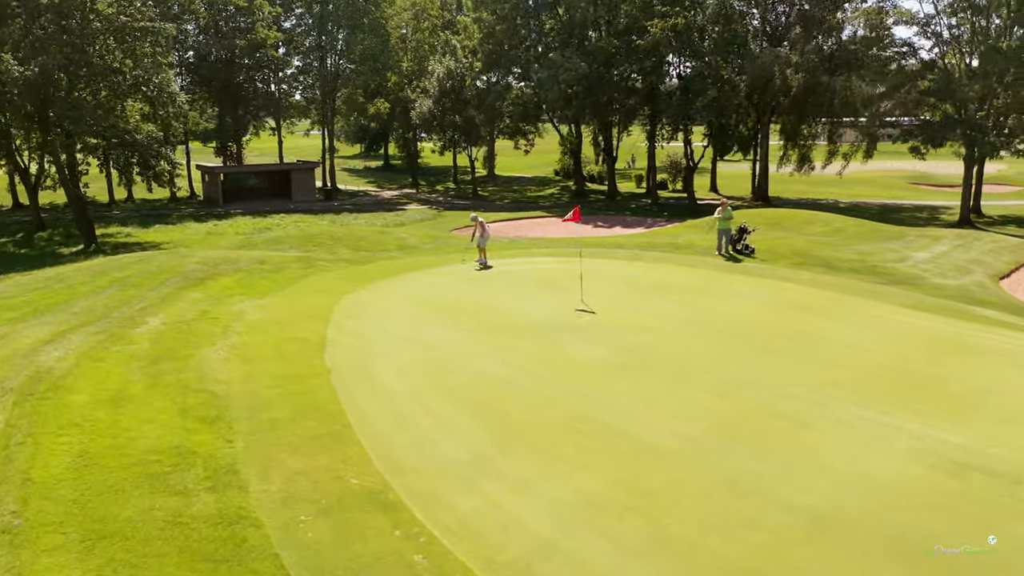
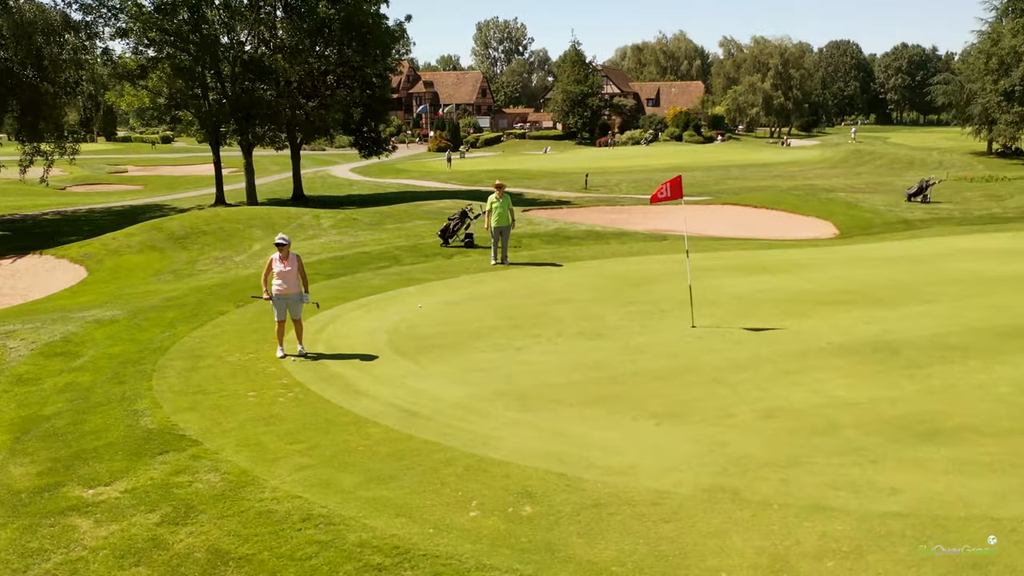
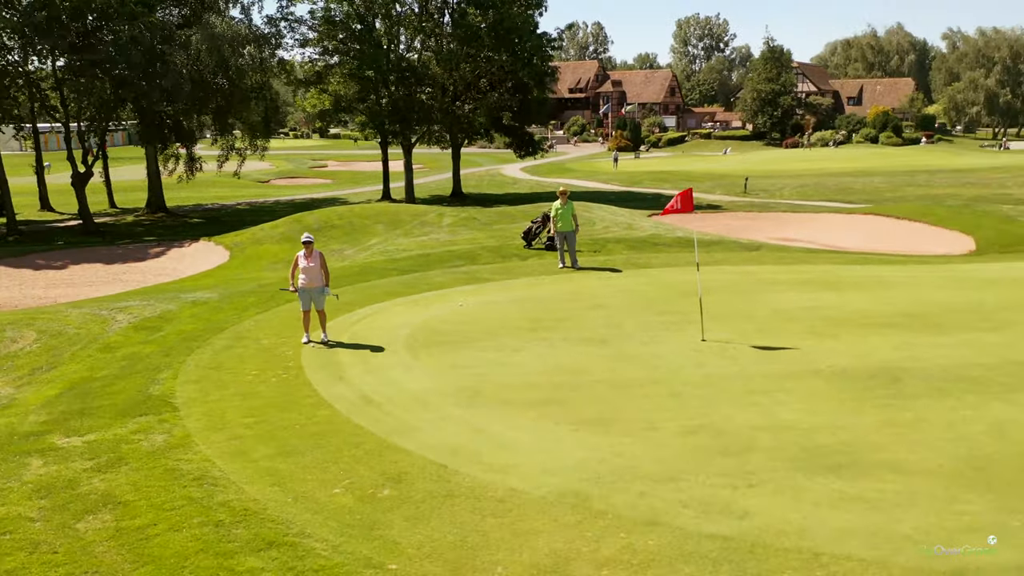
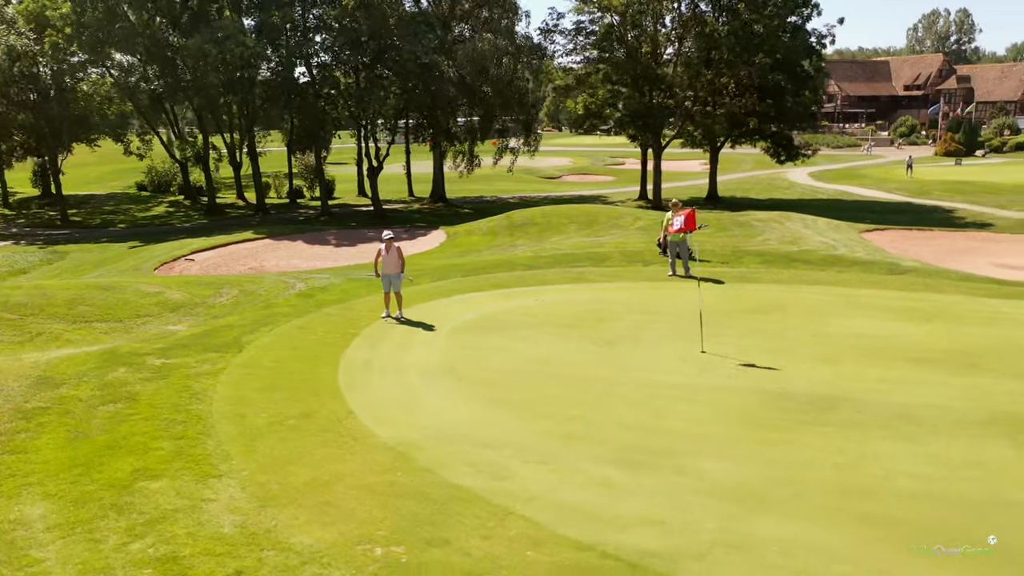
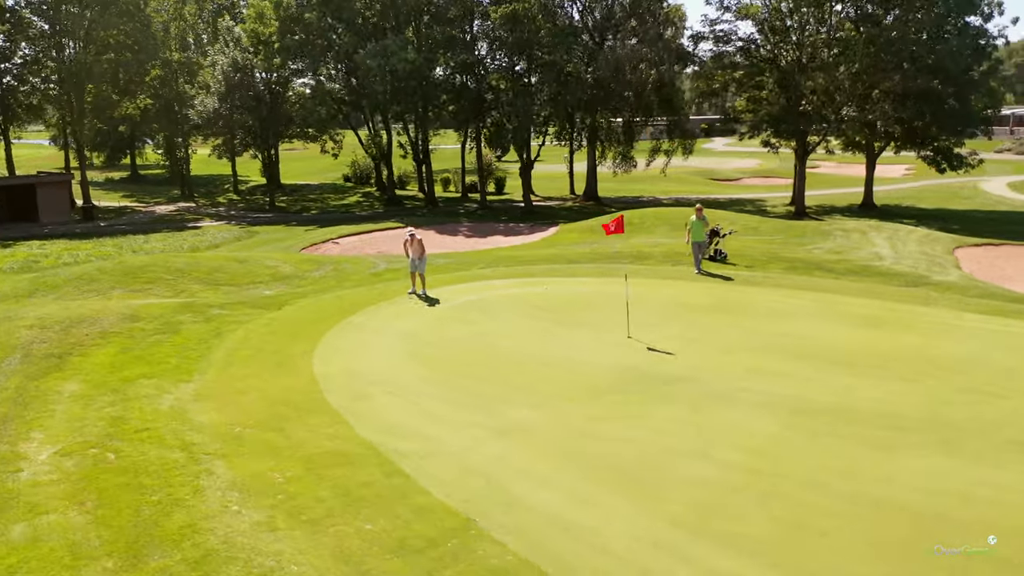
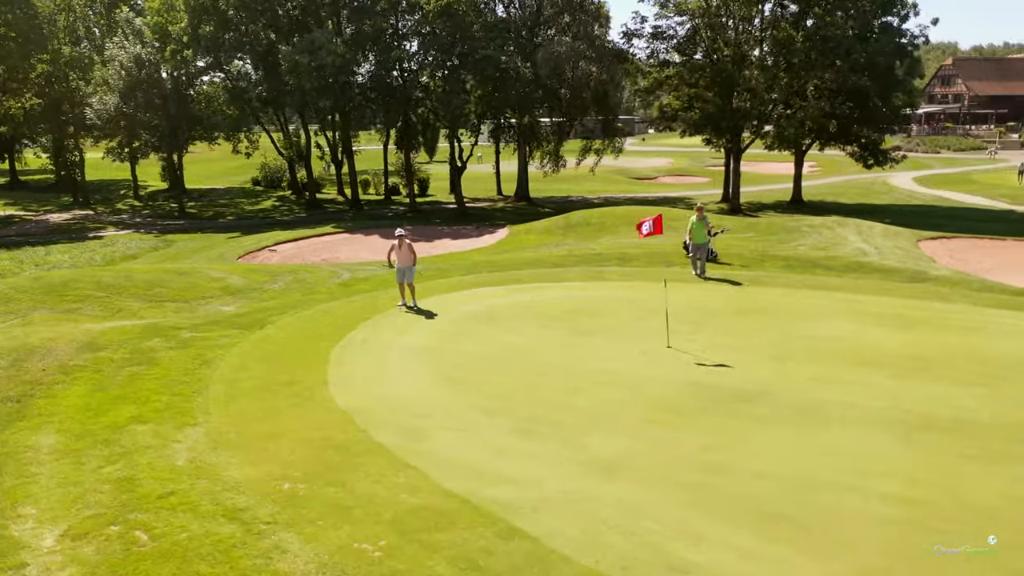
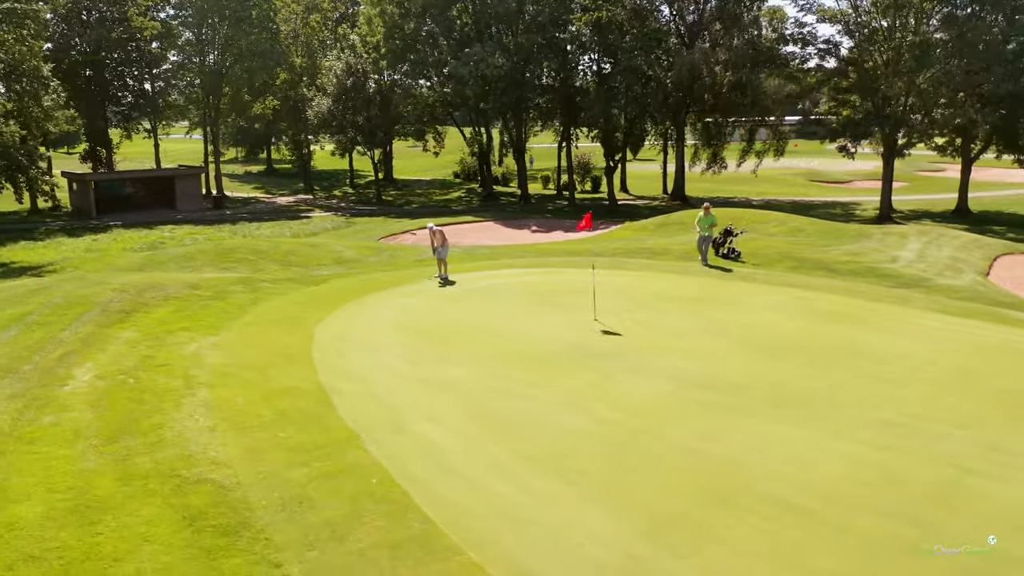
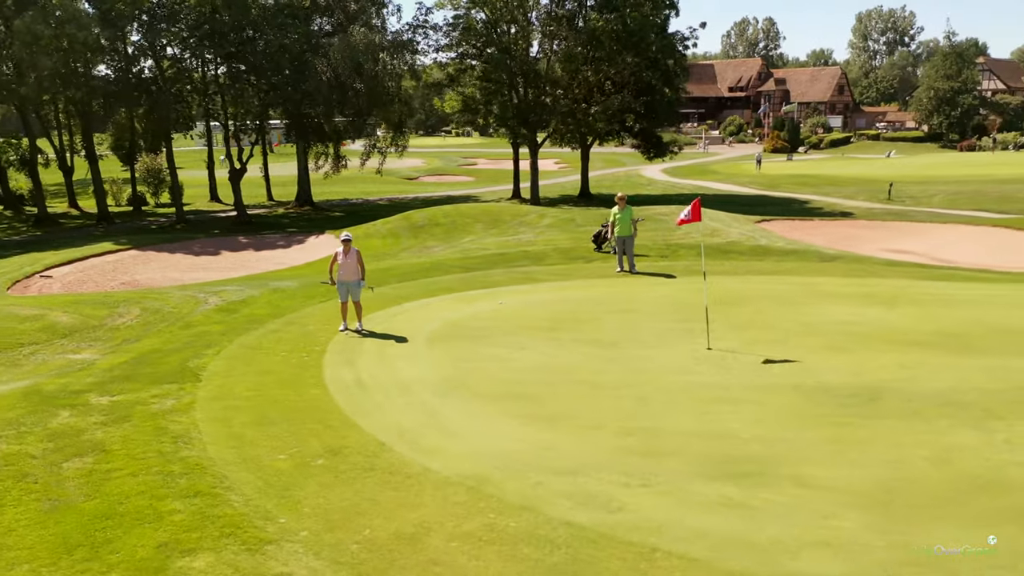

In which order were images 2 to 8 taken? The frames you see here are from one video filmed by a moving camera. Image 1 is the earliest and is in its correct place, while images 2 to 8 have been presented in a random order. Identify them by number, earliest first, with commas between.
7, 5, 6, 4, 8, 3, 2
